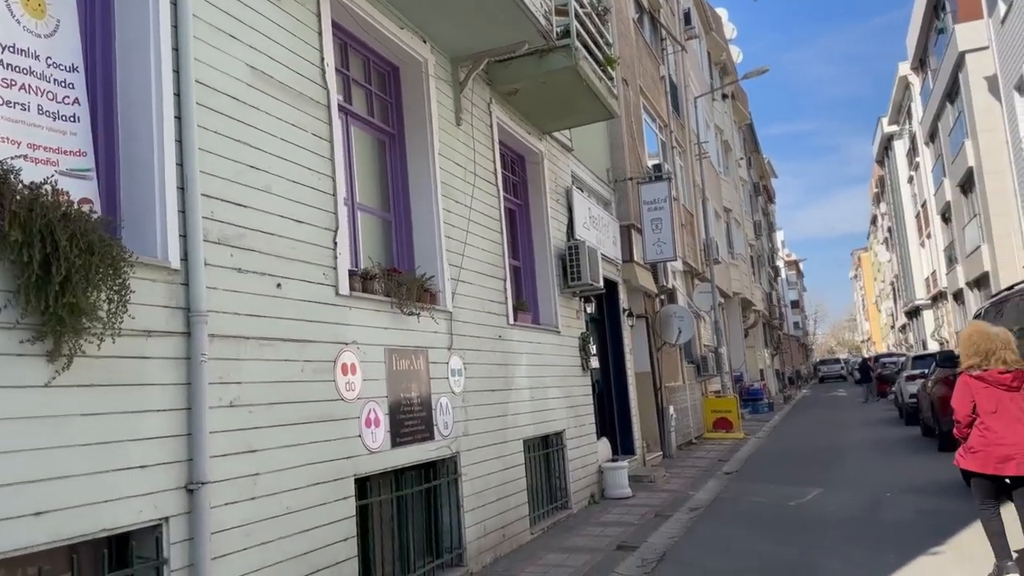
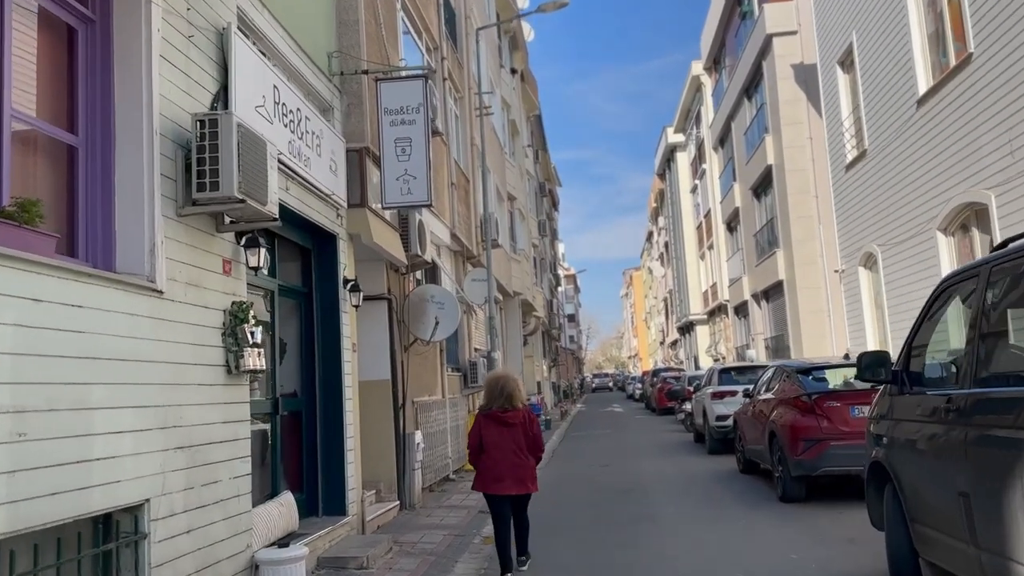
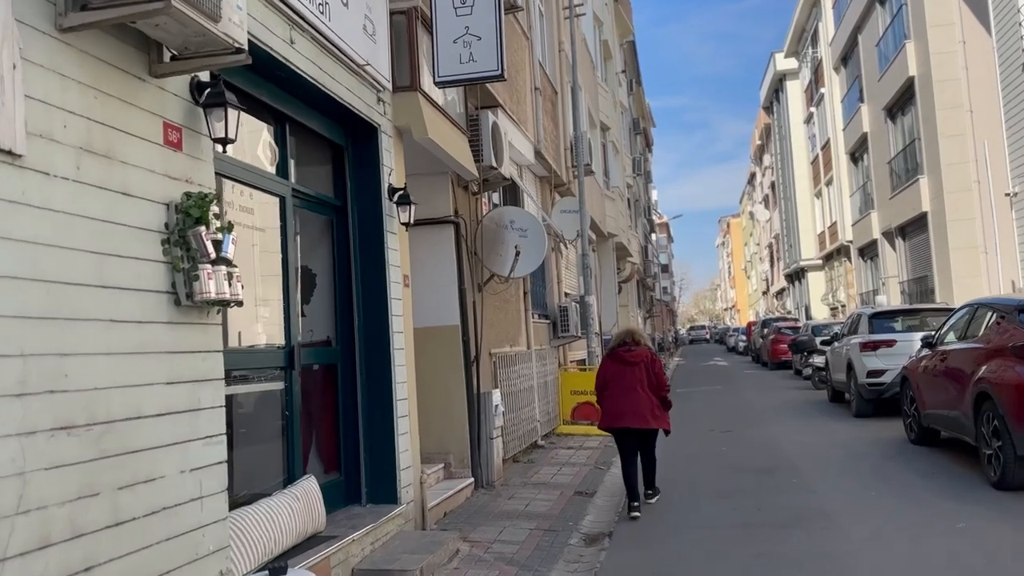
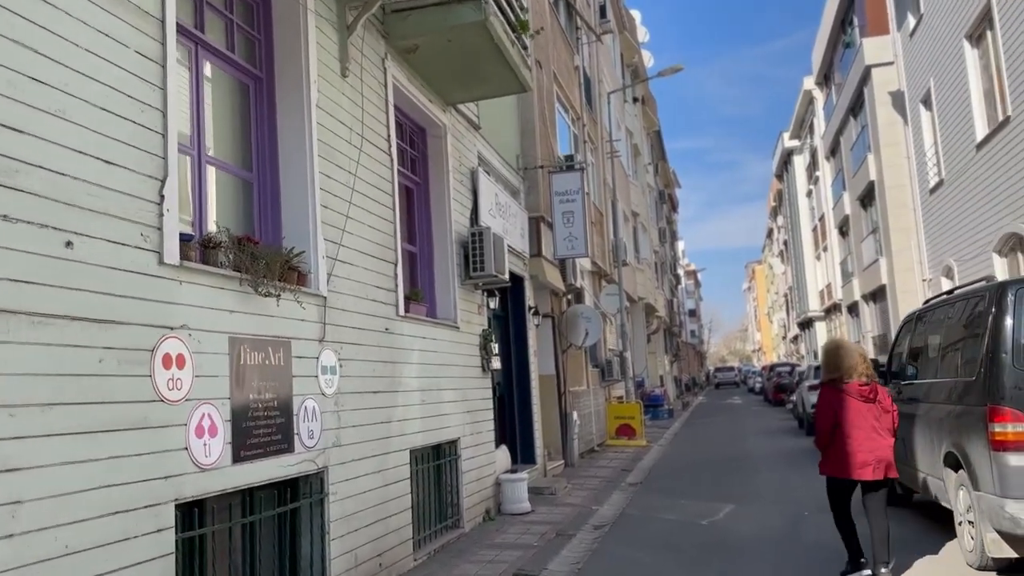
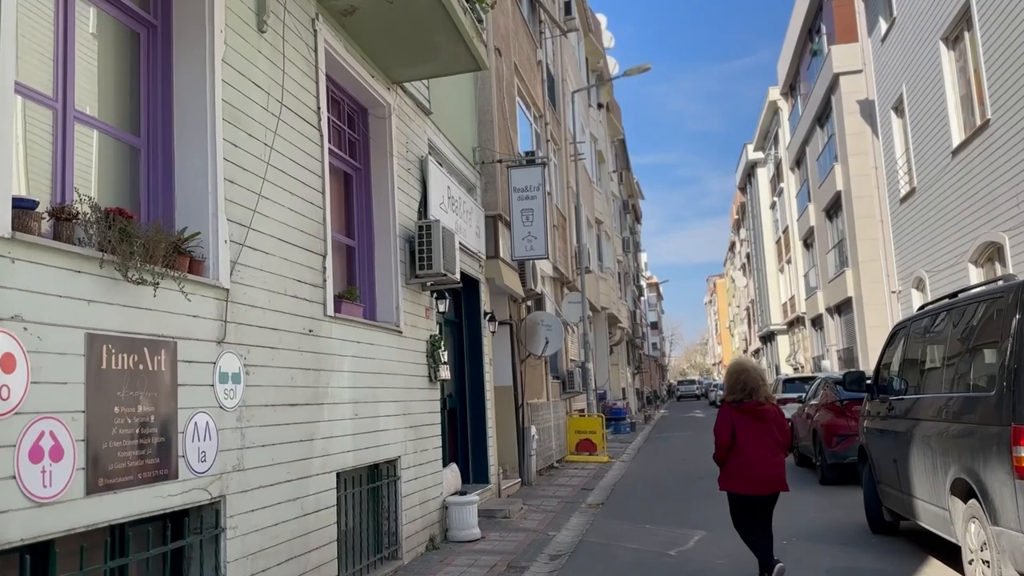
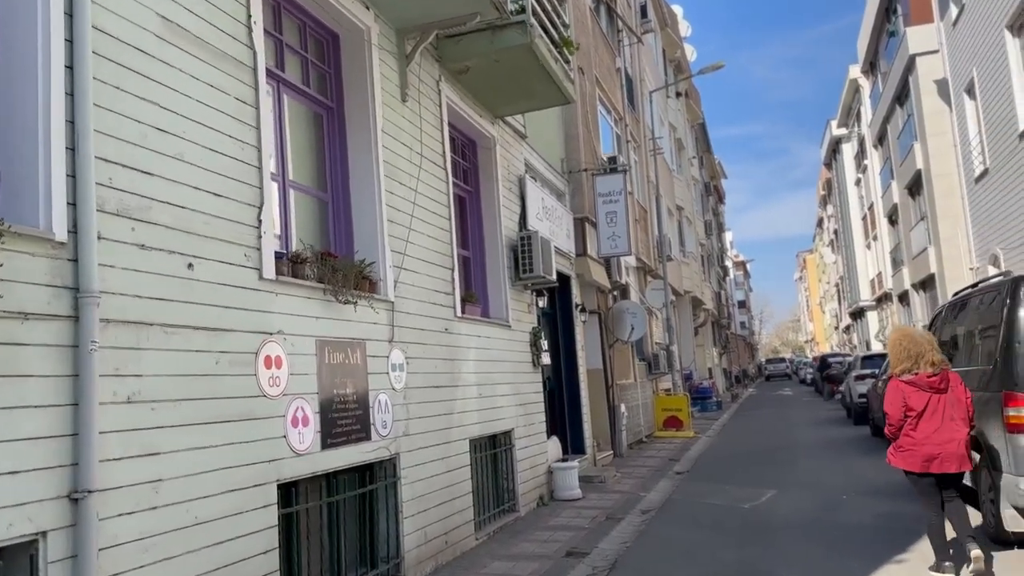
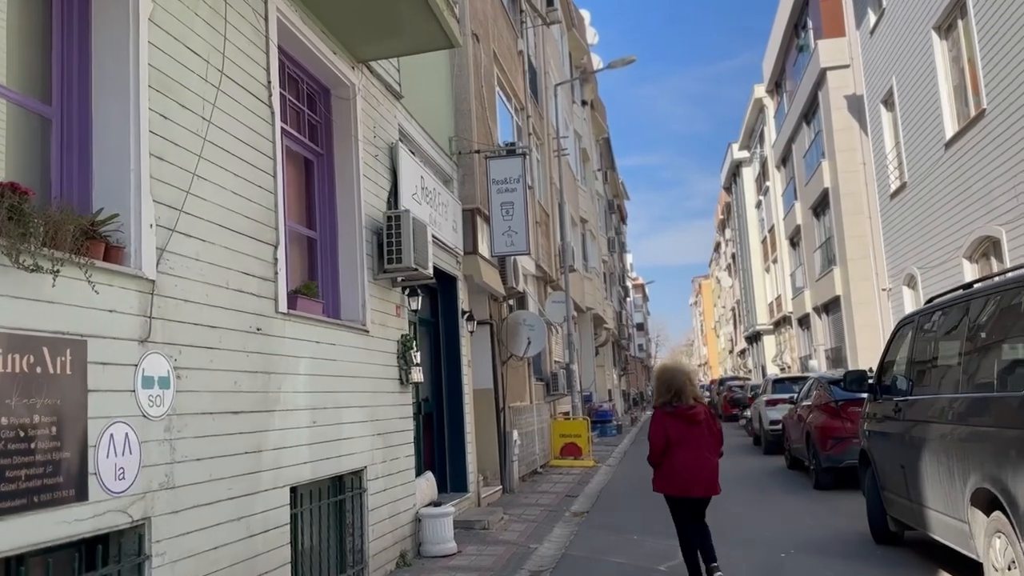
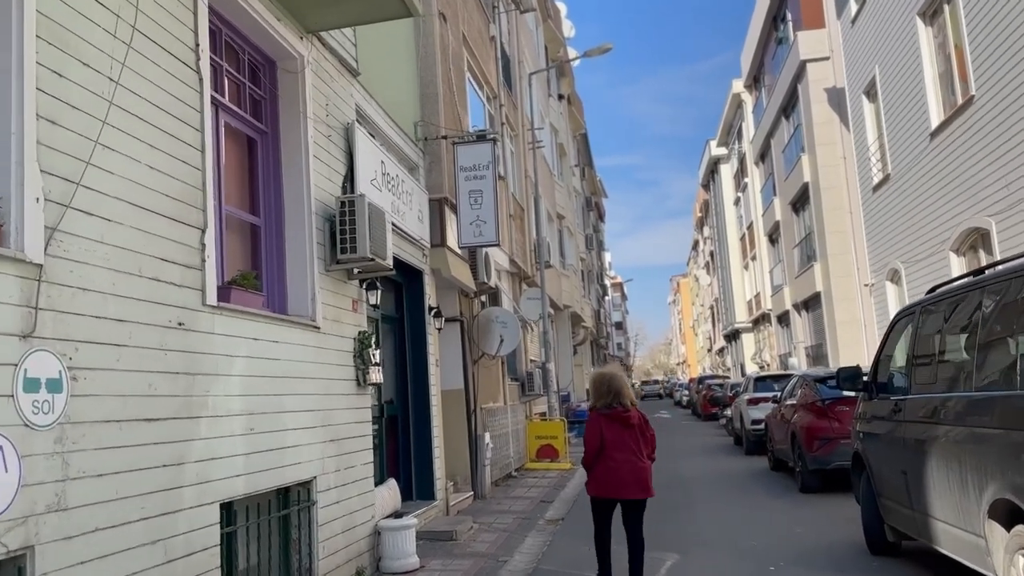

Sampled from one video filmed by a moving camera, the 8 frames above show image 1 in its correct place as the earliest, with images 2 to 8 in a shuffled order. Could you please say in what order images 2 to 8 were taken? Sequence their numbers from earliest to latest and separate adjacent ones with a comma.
6, 4, 5, 7, 8, 2, 3
